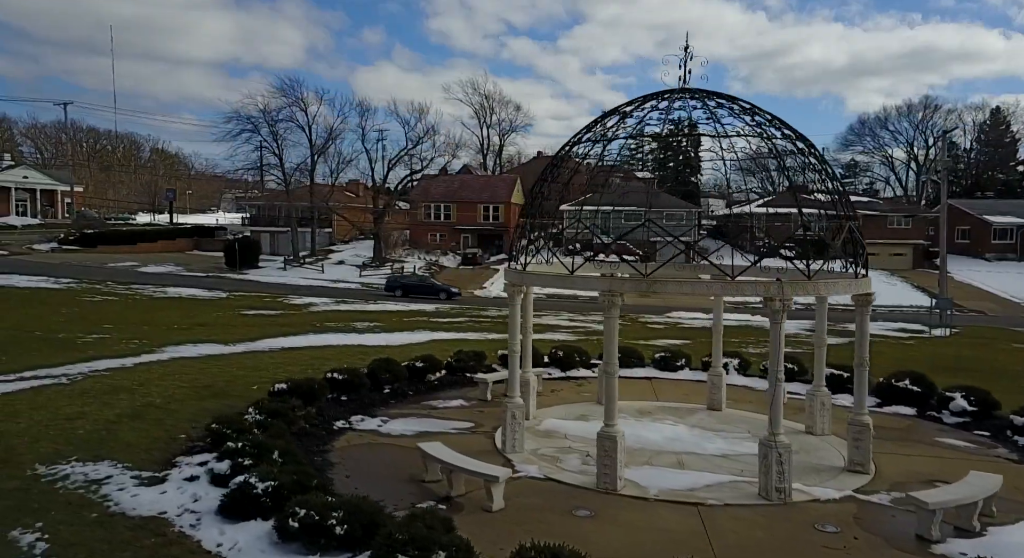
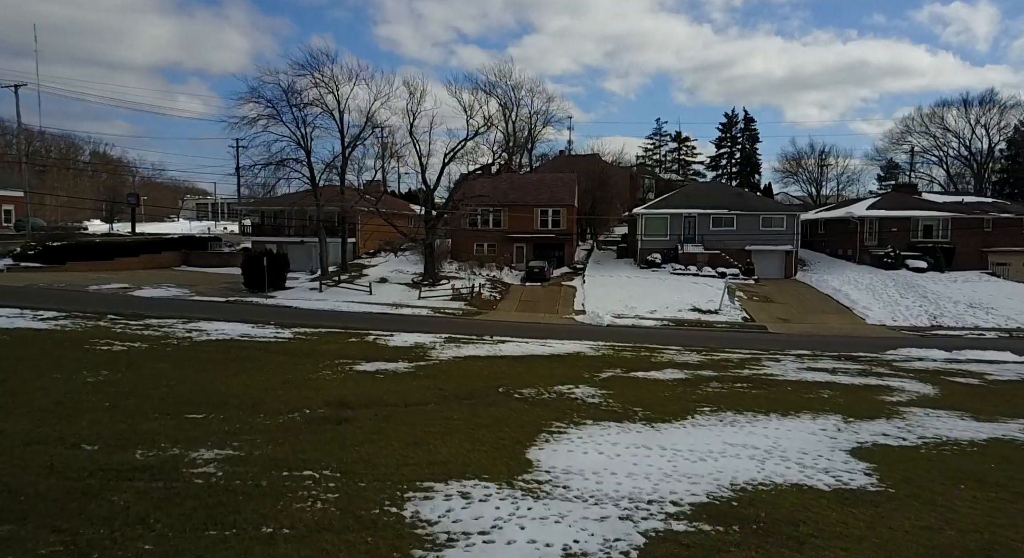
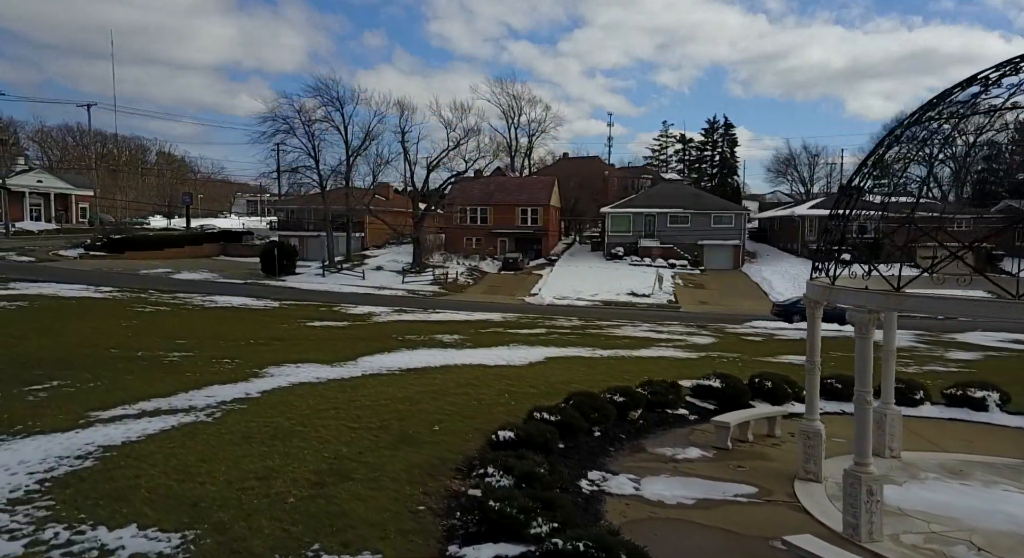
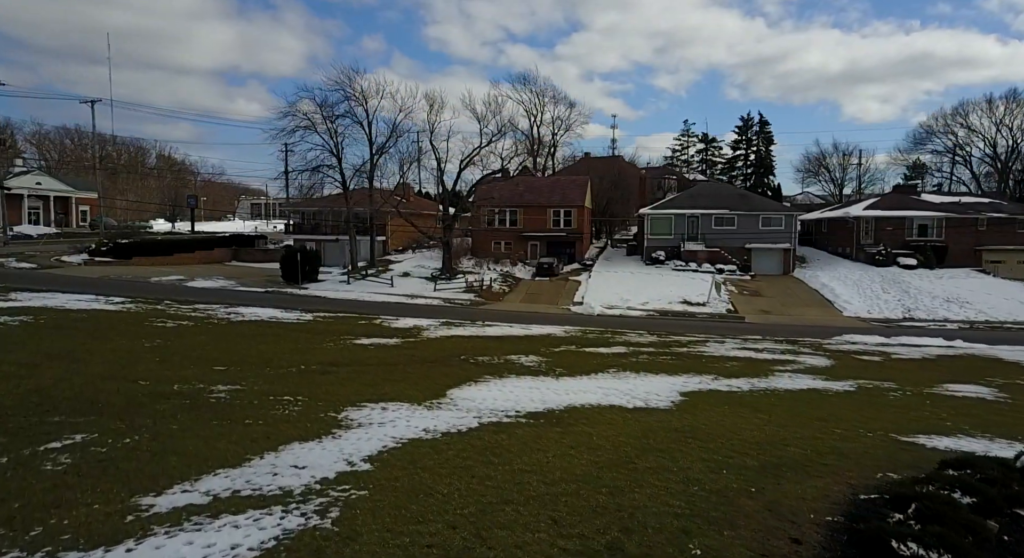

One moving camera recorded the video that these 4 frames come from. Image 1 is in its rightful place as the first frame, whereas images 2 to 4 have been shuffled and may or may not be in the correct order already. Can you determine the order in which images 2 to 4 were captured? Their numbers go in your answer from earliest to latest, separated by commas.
3, 4, 2
